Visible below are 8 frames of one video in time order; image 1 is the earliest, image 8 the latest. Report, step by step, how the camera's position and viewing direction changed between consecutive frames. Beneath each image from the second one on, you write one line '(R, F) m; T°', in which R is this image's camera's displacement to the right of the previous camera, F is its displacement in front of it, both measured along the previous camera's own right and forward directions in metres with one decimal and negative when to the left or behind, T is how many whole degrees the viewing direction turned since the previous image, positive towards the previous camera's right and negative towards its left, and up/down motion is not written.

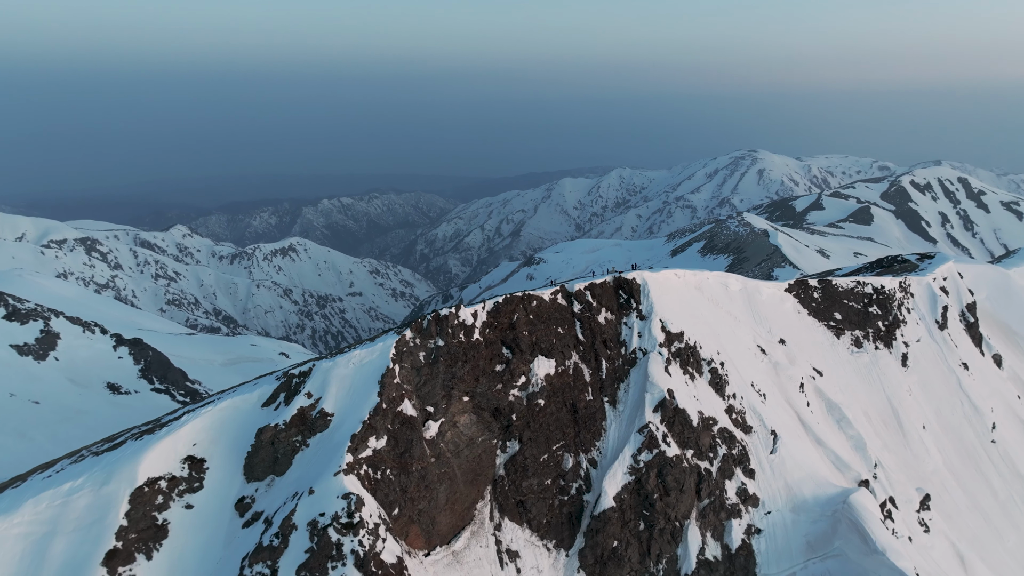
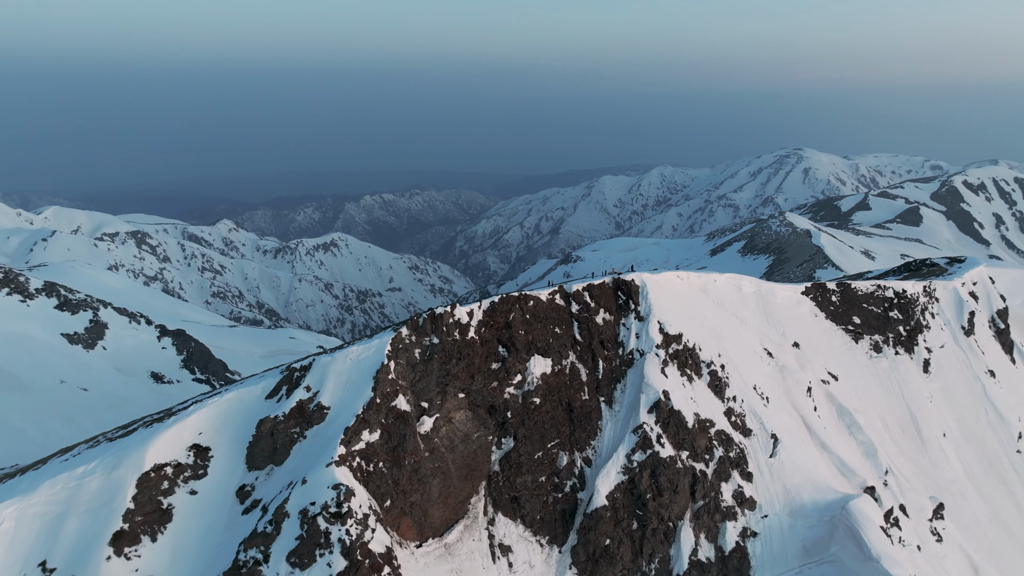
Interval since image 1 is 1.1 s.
(+1.8, -0.5) m; -3°
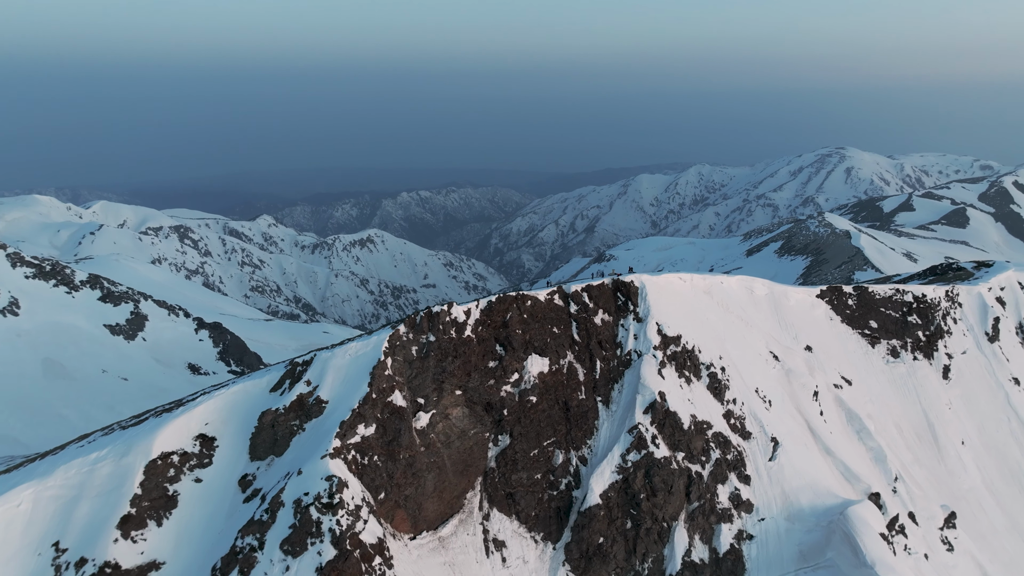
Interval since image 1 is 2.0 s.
(+1.6, -0.5) m; -2°
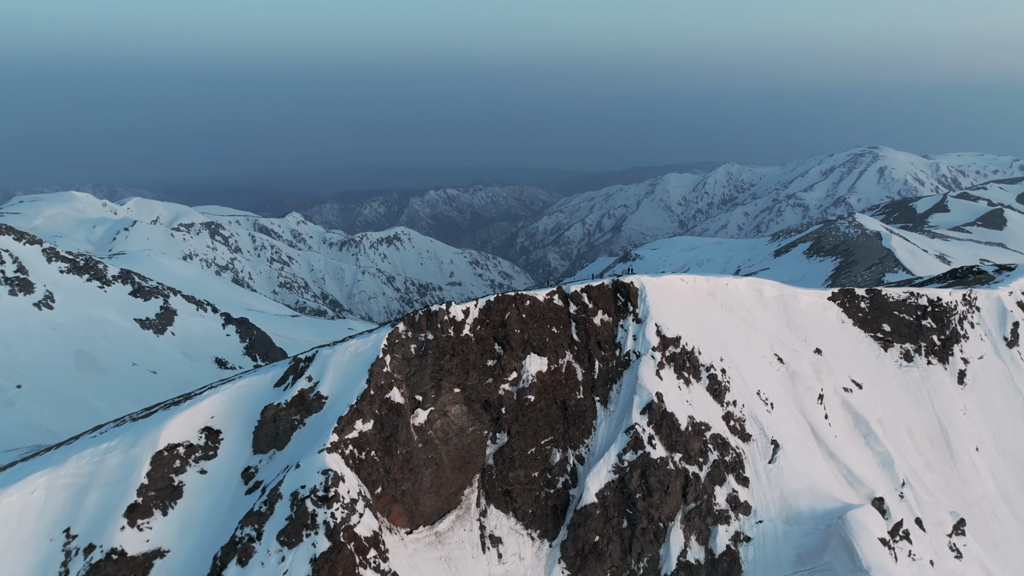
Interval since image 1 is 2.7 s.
(+1.2, -0.4) m; -2°
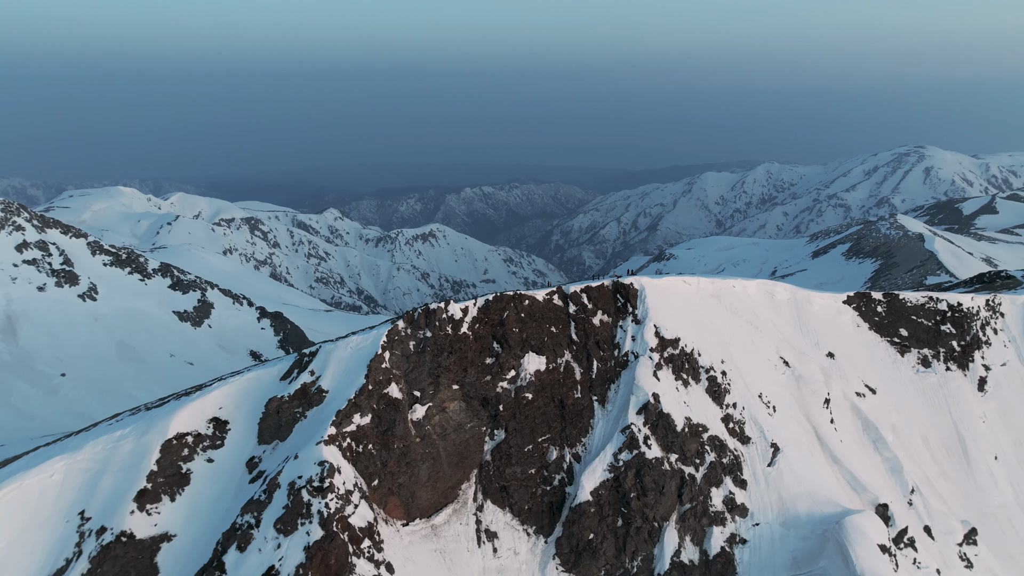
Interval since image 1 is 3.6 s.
(+1.6, -0.6) m; -2°
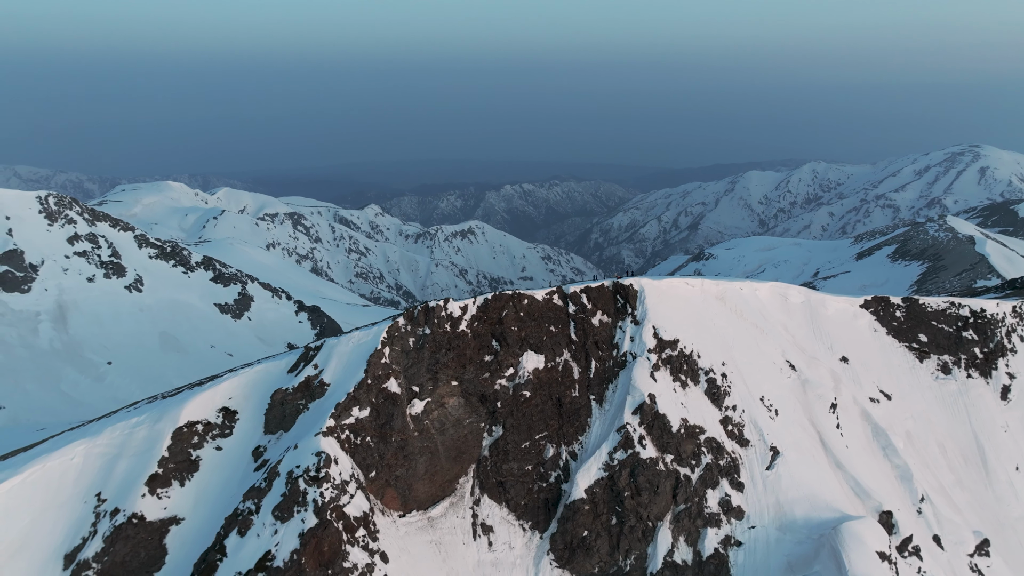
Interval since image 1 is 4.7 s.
(+1.7, -0.7) m; -2°
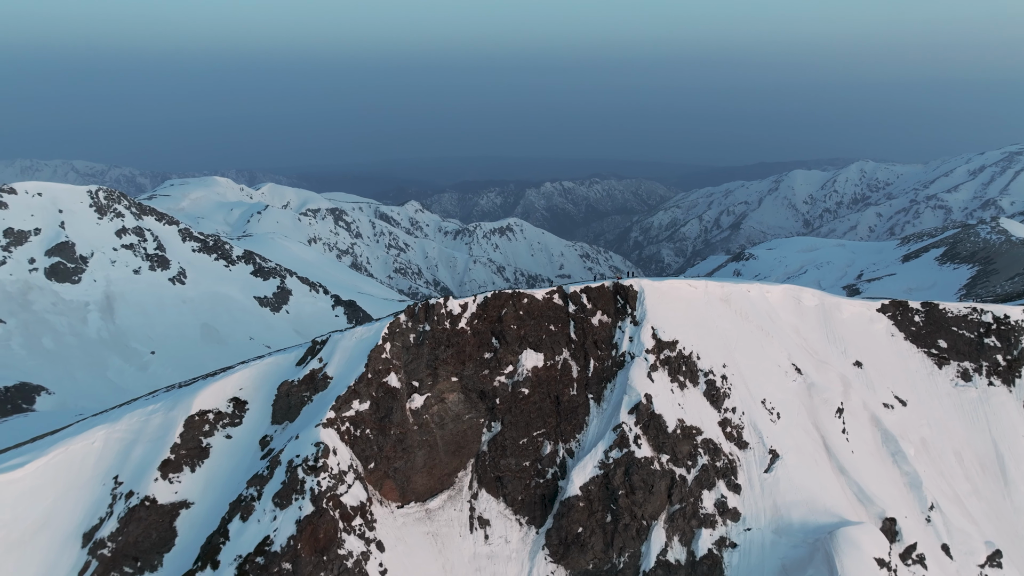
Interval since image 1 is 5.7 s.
(+1.7, -0.7) m; -2°
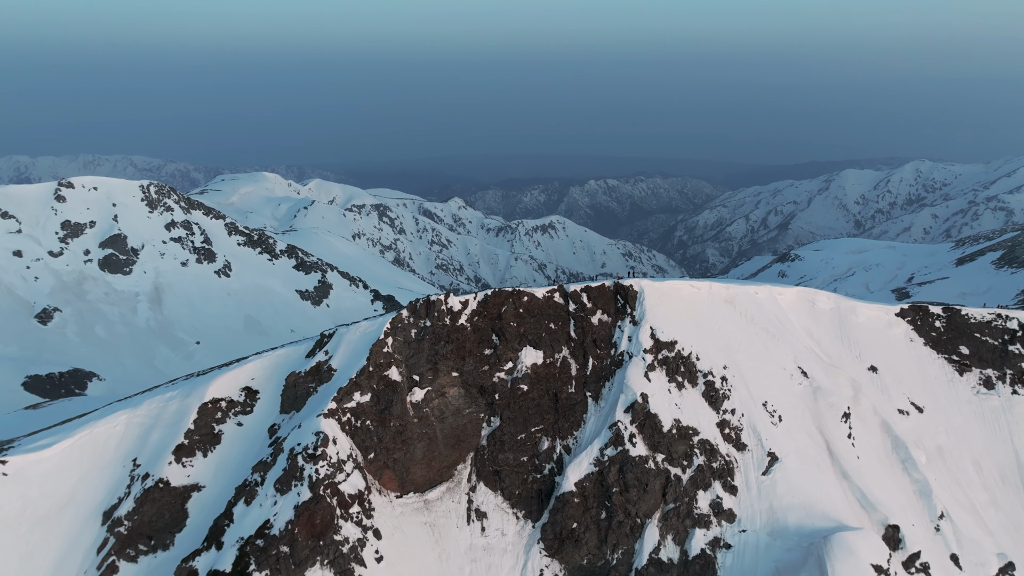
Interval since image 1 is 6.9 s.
(+1.9, -0.8) m; -3°
